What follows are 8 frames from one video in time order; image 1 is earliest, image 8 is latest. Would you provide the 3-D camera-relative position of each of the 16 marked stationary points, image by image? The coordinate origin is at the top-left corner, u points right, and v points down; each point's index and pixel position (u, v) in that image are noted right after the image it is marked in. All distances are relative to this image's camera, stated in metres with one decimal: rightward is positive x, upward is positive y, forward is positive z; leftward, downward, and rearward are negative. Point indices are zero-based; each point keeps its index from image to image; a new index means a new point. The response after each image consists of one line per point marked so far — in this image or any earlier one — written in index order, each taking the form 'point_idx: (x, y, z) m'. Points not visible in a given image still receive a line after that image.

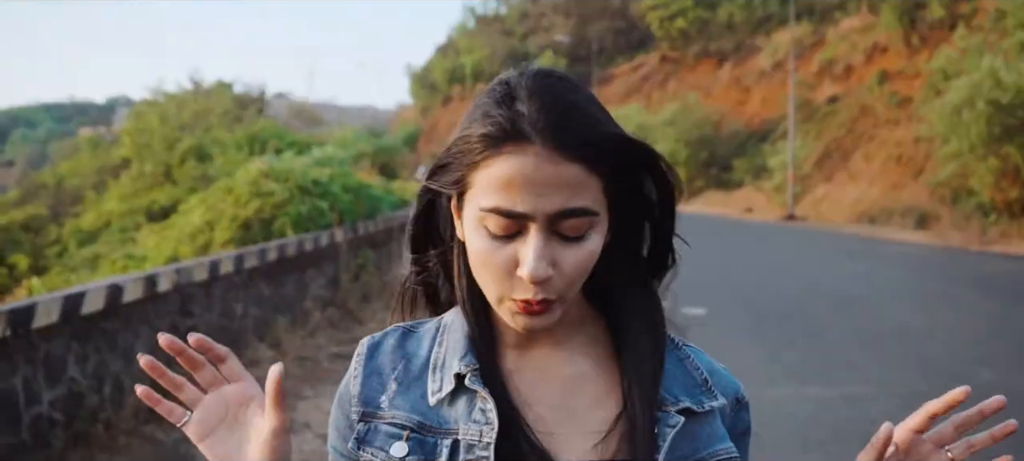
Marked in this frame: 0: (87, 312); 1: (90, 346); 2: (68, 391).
0: (-2.0, -0.4, +5.6) m
1: (-2.0, -0.6, +5.7) m
2: (-2.1, -0.7, +5.4) m
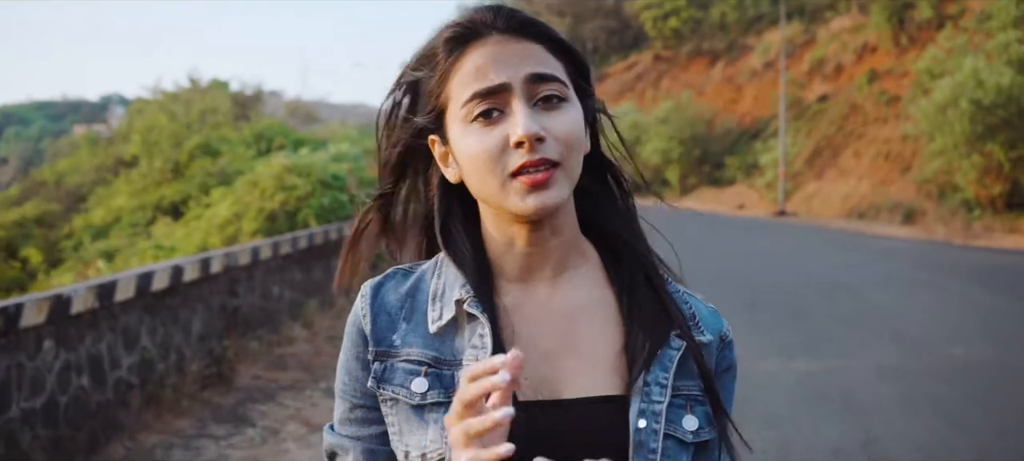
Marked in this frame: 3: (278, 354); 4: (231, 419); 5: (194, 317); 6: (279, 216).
0: (-1.9, -0.3, +6.3) m
1: (-1.9, -0.5, +6.4) m
2: (-1.9, -0.7, +6.1) m
3: (-1.6, -0.8, +8.0) m
4: (-1.5, -1.0, +6.3) m
5: (-1.9, -0.5, +6.9) m
6: (-2.2, +0.1, +11.1) m
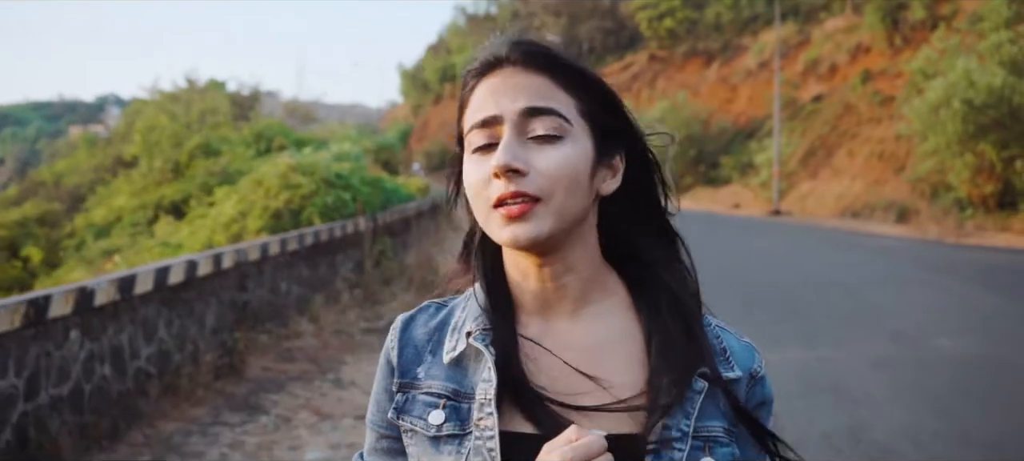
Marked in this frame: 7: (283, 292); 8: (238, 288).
0: (-1.9, -0.3, +6.6) m
1: (-1.9, -0.5, +6.6) m
2: (-1.9, -0.6, +6.4) m
3: (-1.6, -0.8, +8.2) m
4: (-1.5, -1.0, +6.6) m
5: (-1.9, -0.5, +7.2) m
6: (-2.2, +0.2, +11.3) m
7: (-1.7, -0.5, +8.8) m
8: (-1.8, -0.4, +7.7) m
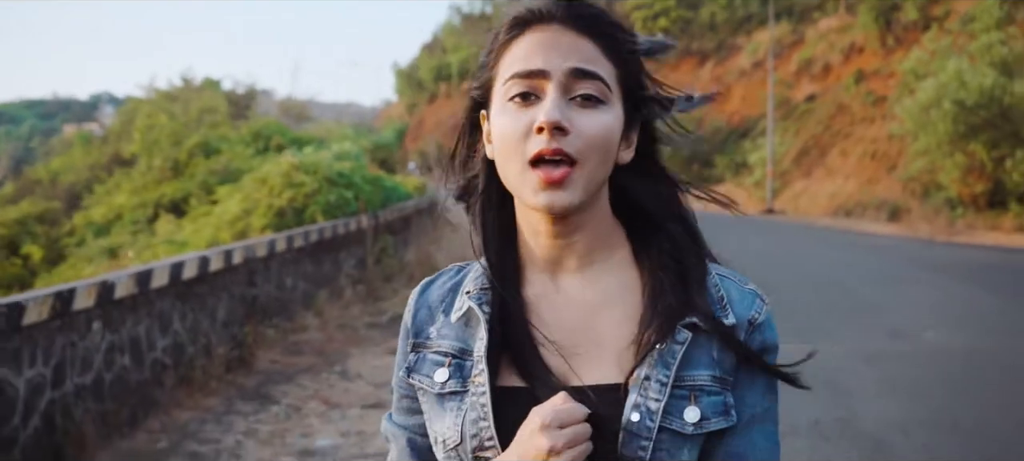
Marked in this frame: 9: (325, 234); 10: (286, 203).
0: (-1.9, -0.3, +6.8) m
1: (-1.9, -0.4, +6.9) m
2: (-1.9, -0.6, +6.6) m
3: (-1.6, -0.8, +8.5) m
4: (-1.5, -1.0, +6.8) m
5: (-1.9, -0.5, +7.4) m
6: (-2.2, +0.2, +11.5) m
7: (-1.7, -0.4, +9.0) m
8: (-1.8, -0.4, +8.0) m
9: (-1.6, 0.0, +10.0) m
10: (-2.2, +0.3, +11.6) m
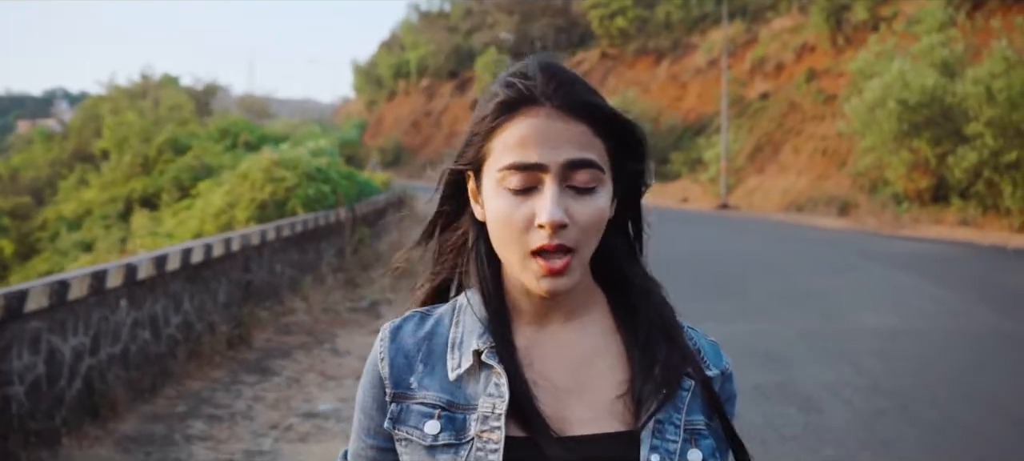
0: (-2.0, -0.2, +7.5) m
1: (-2.0, -0.4, +7.6) m
2: (-2.1, -0.6, +7.3) m
3: (-1.8, -0.7, +9.2) m
4: (-1.6, -0.9, +7.5) m
5: (-2.0, -0.4, +8.1) m
6: (-2.5, +0.3, +12.2) m
7: (-2.0, -0.4, +9.7) m
8: (-2.0, -0.3, +8.7) m
9: (-1.9, 0.0, +10.7) m
10: (-2.6, +0.4, +12.3) m
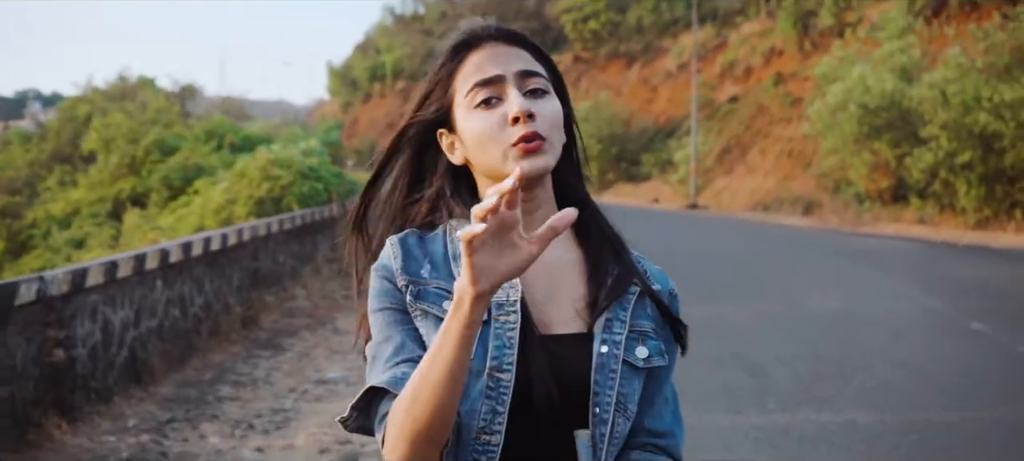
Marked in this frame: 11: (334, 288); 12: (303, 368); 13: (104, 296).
0: (-2.1, -0.1, +8.4) m
1: (-2.2, -0.3, +8.5) m
2: (-2.1, -0.5, +8.2) m
3: (-1.9, -0.6, +10.1) m
4: (-1.7, -0.8, +8.4) m
5: (-2.1, -0.3, +9.0) m
6: (-2.7, +0.3, +13.1) m
7: (-2.1, -0.3, +10.6) m
8: (-2.1, -0.2, +9.6) m
9: (-2.1, +0.1, +11.6) m
10: (-2.8, +0.4, +13.1) m
11: (-1.8, -0.5, +11.4) m
12: (-1.4, -0.9, +7.8) m
13: (-2.2, -0.4, +6.4) m
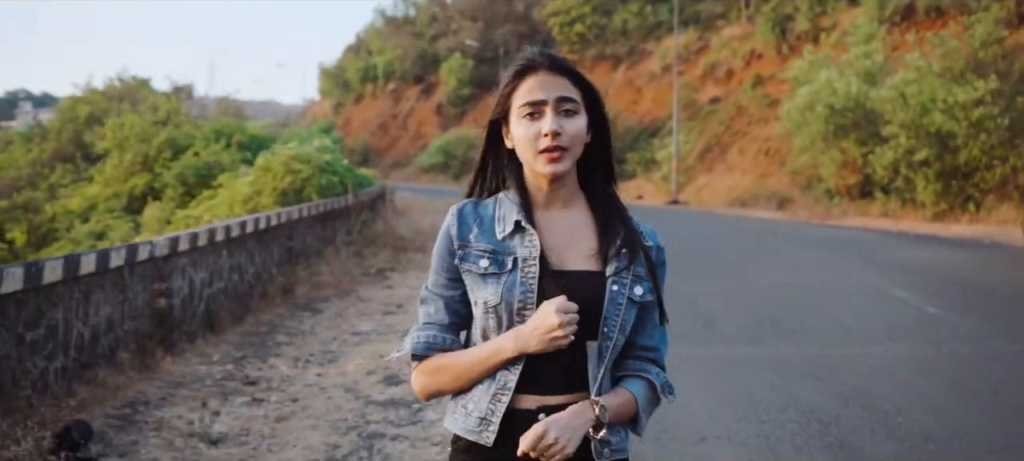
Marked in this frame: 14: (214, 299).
0: (-2.2, 0.0, +10.1) m
1: (-2.2, -0.1, +10.2) m
2: (-2.2, -0.3, +9.9) m
3: (-2.0, -0.5, +11.8) m
4: (-1.8, -0.7, +10.1) m
5: (-2.2, -0.2, +10.7) m
6: (-2.8, +0.5, +14.8) m
7: (-2.1, -0.1, +12.3) m
8: (-2.2, -0.1, +11.3) m
9: (-2.1, +0.2, +13.3) m
10: (-2.8, +0.6, +14.8) m
11: (-1.8, -0.4, +13.1) m
12: (-1.4, -0.8, +9.5) m
13: (-2.2, -0.2, +8.1) m
14: (-2.2, -0.5, +8.6) m
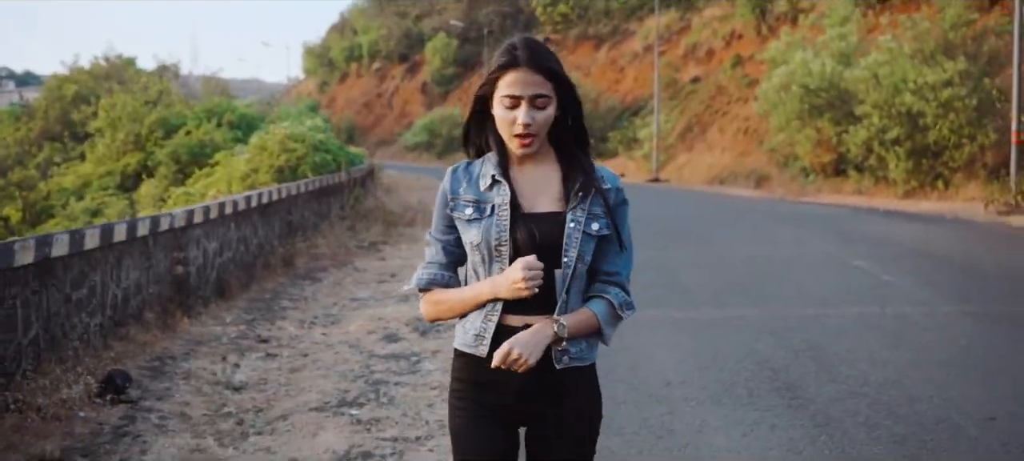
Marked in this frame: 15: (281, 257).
0: (-2.3, +0.3, +10.8) m
1: (-2.3, +0.1, +10.9) m
2: (-2.3, -0.1, +10.6) m
3: (-2.1, -0.2, +12.5) m
4: (-1.9, -0.4, +10.9) m
5: (-2.3, +0.1, +11.4) m
6: (-3.0, +0.8, +15.5) m
7: (-2.3, +0.1, +13.0) m
8: (-2.3, +0.2, +12.0) m
9: (-2.3, +0.5, +14.0) m
10: (-3.0, +0.9, +15.5) m
11: (-2.0, -0.1, +13.8) m
12: (-1.5, -0.5, +10.2) m
13: (-2.3, 0.0, +8.8) m
14: (-2.3, -0.3, +9.3) m
15: (-2.2, -0.3, +11.1) m
